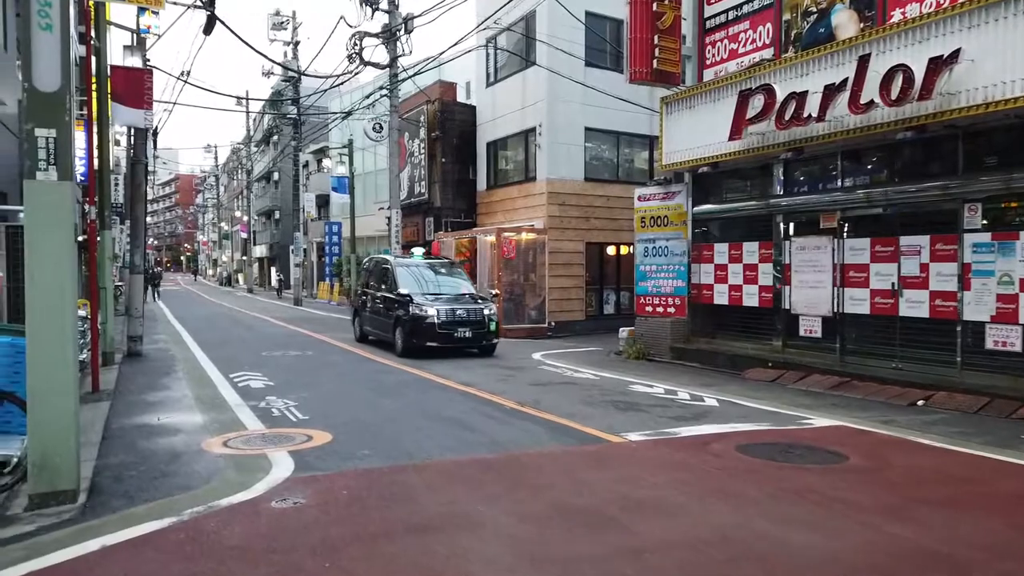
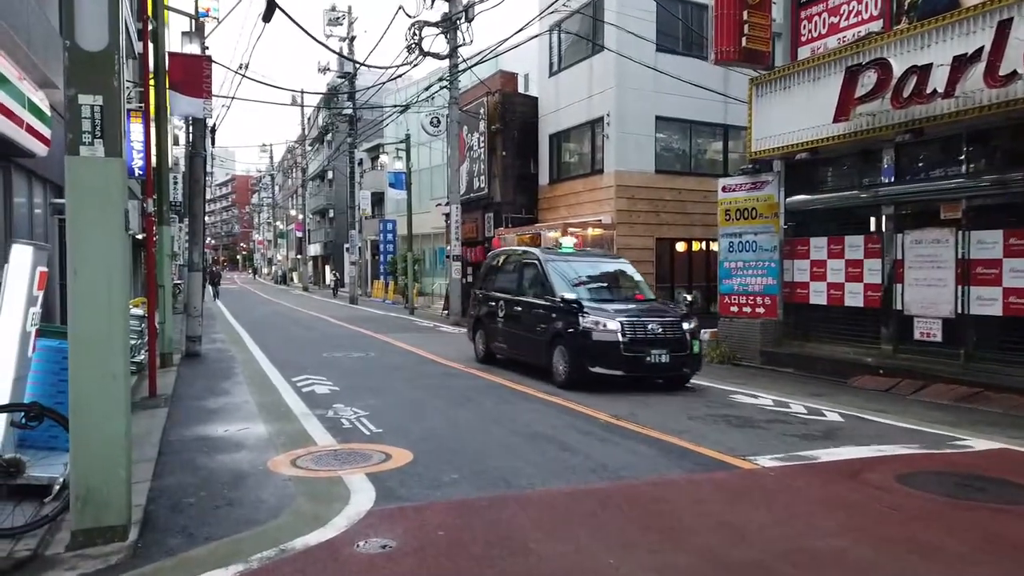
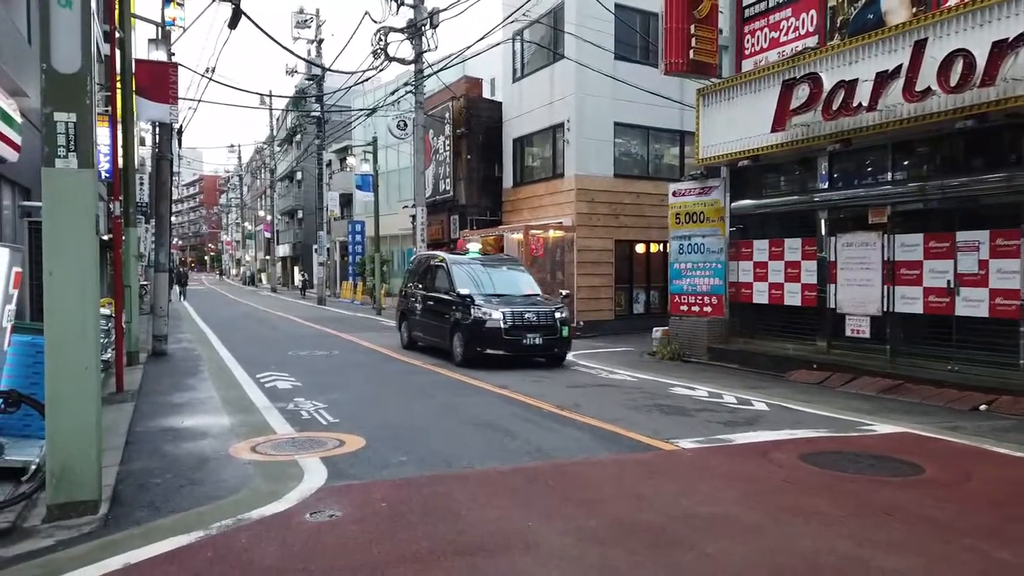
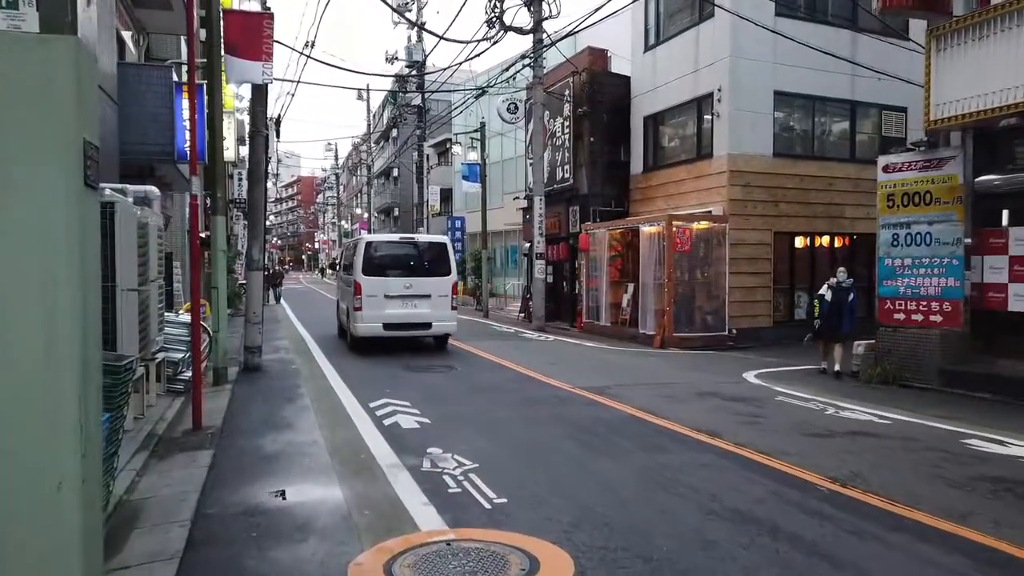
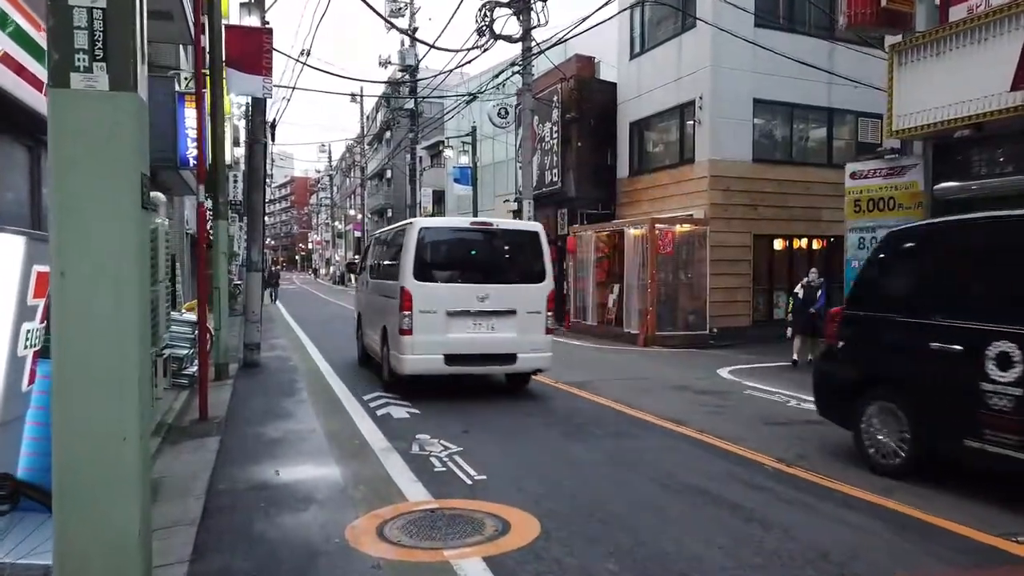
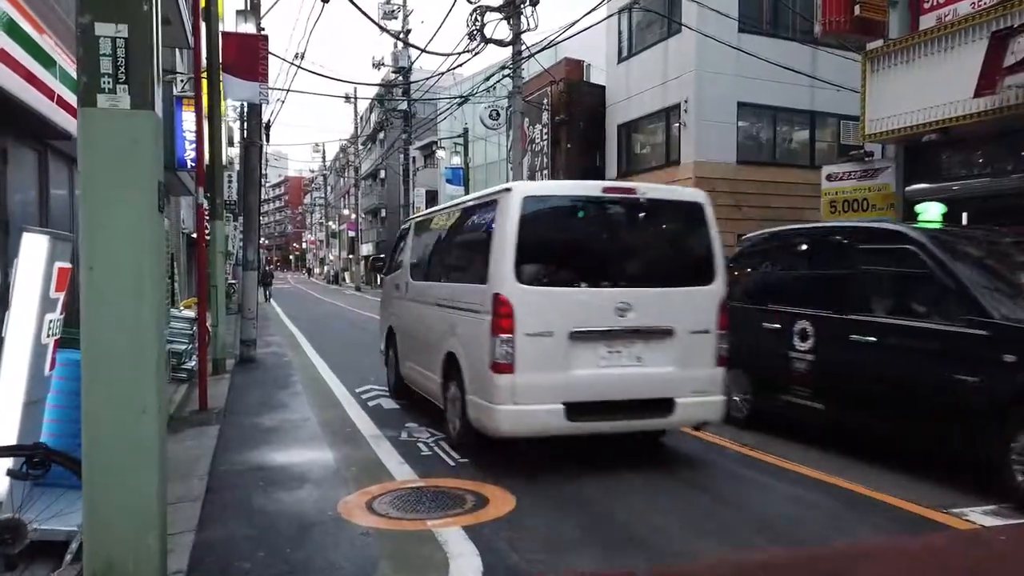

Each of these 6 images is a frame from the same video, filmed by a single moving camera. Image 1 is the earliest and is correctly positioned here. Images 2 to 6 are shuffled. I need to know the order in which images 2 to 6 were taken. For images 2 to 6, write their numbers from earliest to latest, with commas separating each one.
3, 2, 6, 5, 4
